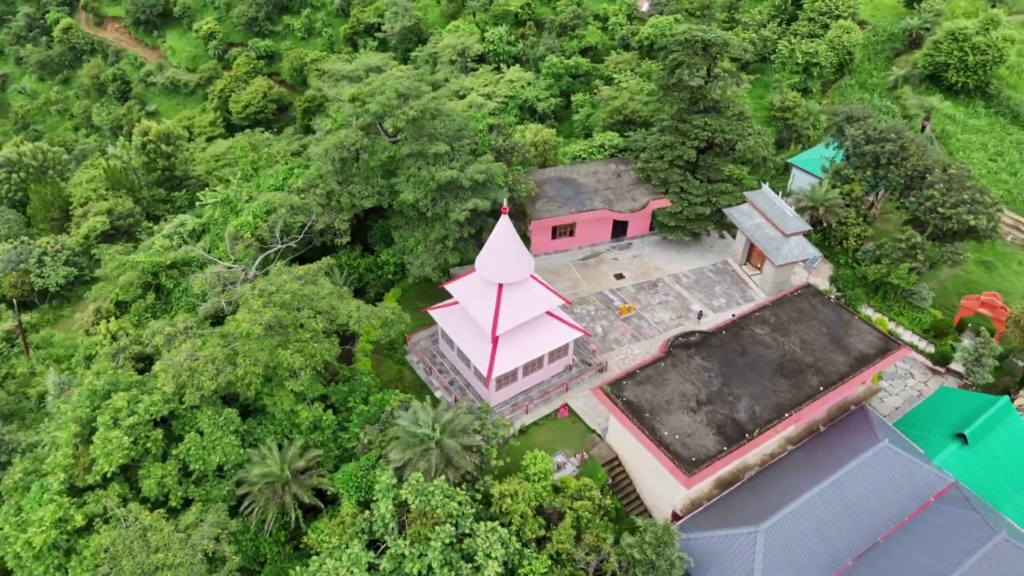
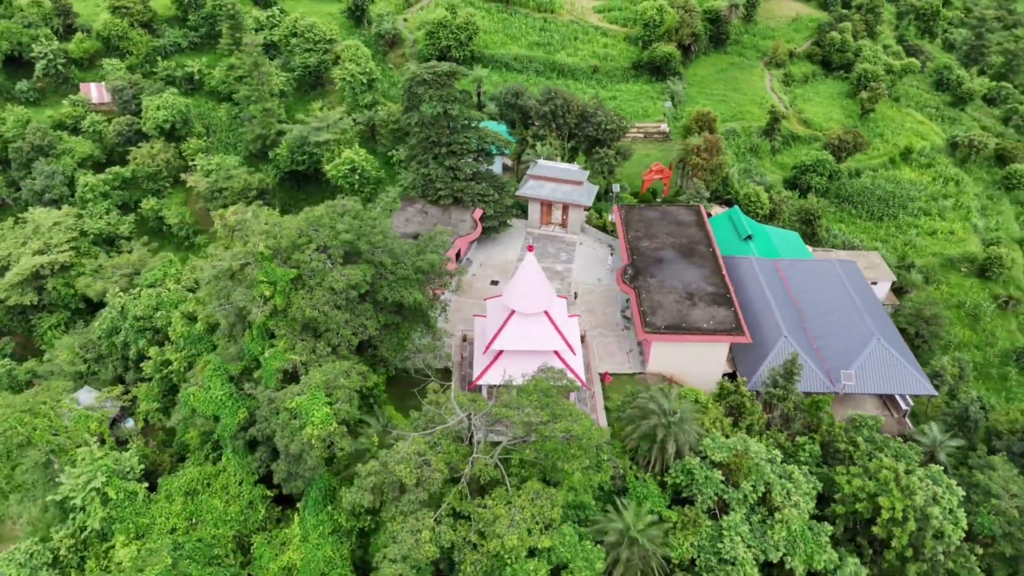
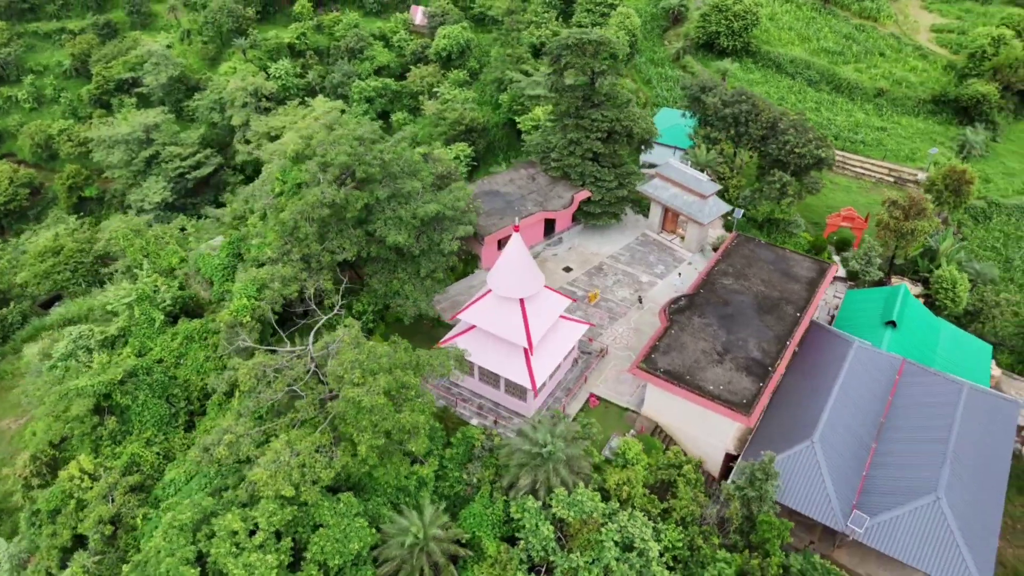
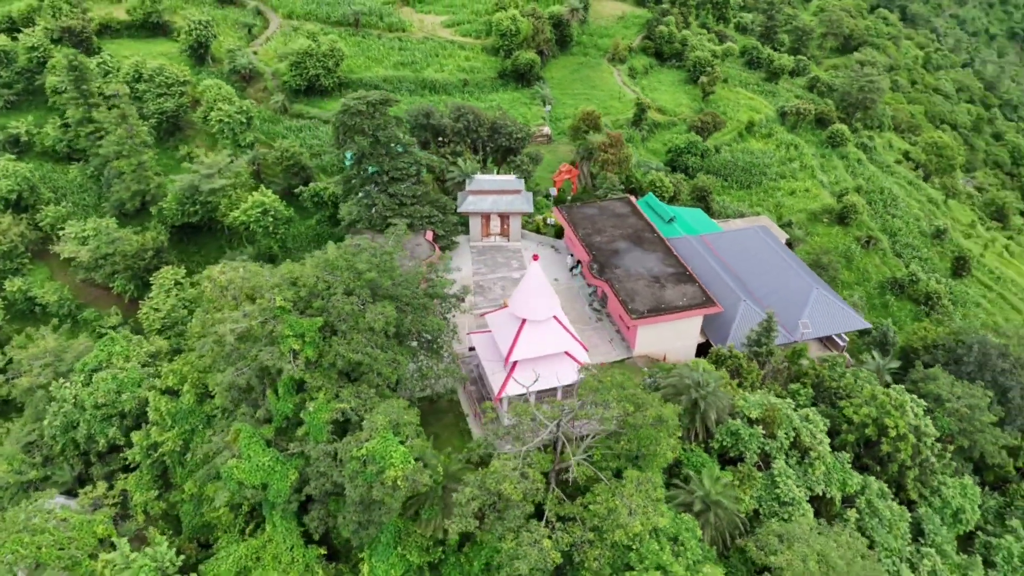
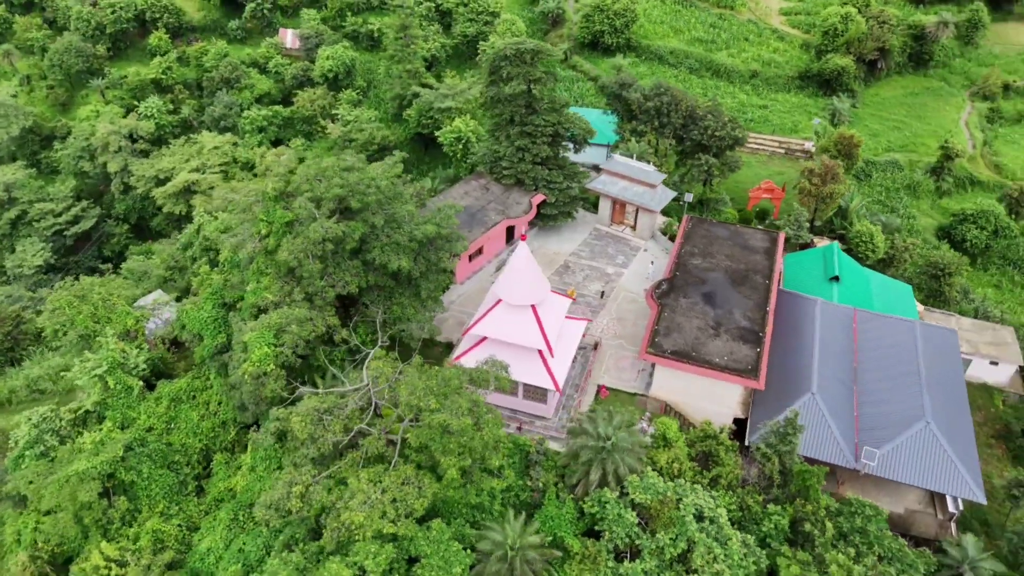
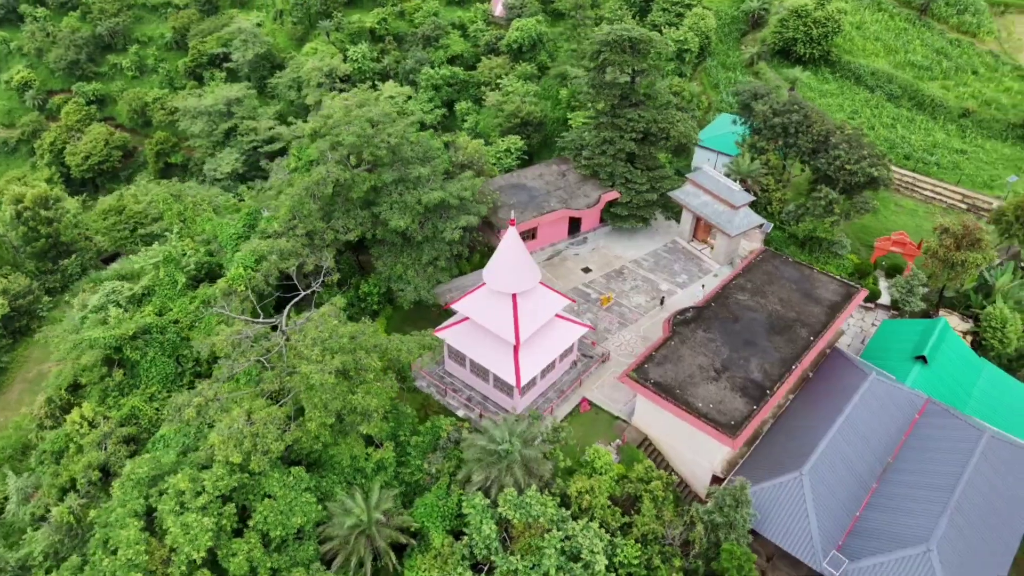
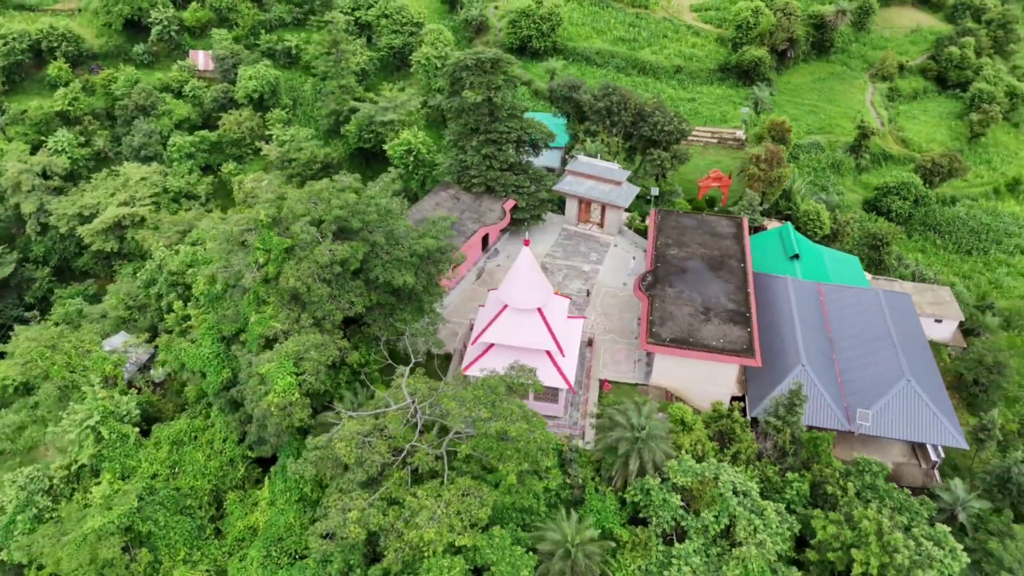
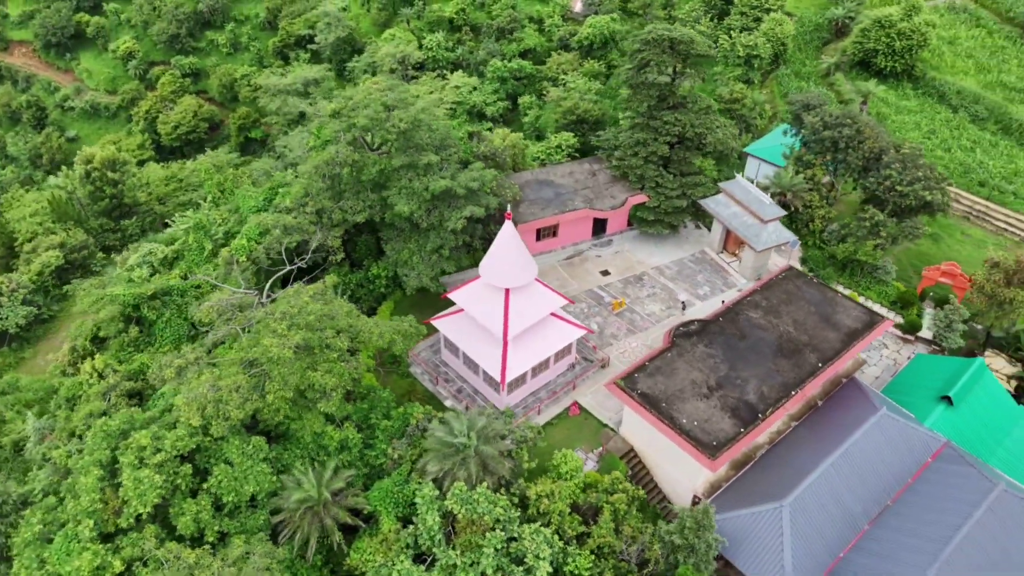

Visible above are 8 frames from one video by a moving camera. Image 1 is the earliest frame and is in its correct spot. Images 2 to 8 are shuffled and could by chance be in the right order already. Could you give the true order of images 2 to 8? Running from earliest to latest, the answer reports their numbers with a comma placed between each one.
8, 6, 3, 5, 7, 2, 4
